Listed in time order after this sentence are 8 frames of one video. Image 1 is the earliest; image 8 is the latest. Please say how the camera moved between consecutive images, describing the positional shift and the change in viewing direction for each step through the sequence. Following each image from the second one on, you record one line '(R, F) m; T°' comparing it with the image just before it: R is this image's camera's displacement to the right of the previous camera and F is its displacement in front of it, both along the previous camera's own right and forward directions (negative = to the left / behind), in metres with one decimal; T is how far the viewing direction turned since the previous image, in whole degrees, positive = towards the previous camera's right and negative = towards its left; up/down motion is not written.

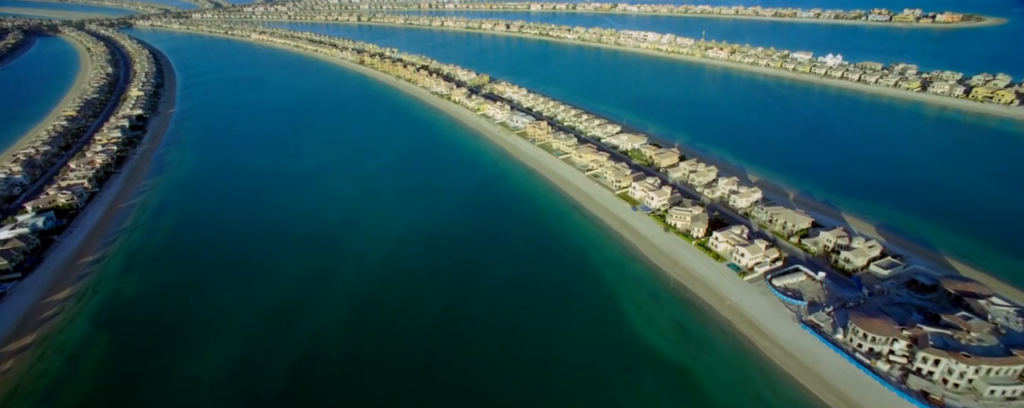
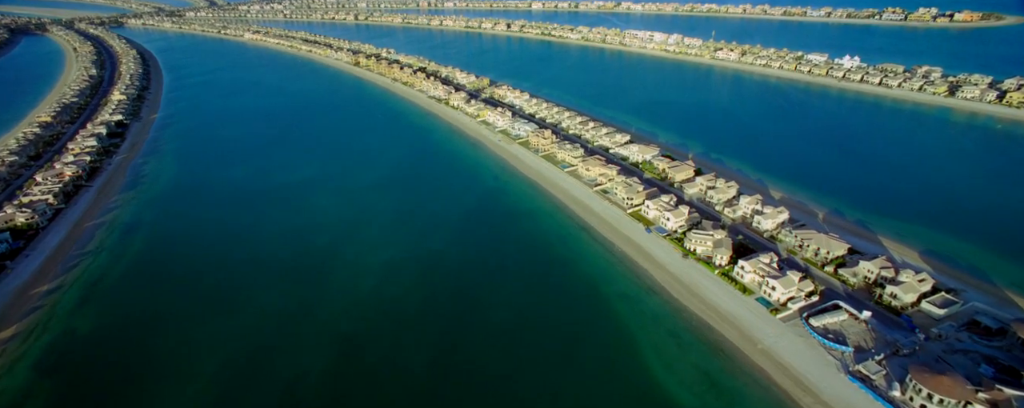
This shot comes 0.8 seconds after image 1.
(-0.1, +3.9) m; 0°
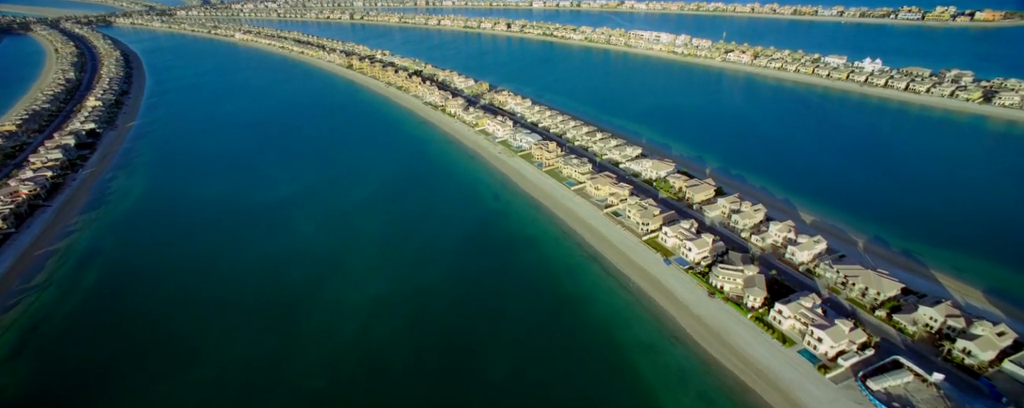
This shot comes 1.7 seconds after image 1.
(-0.1, +4.5) m; 0°
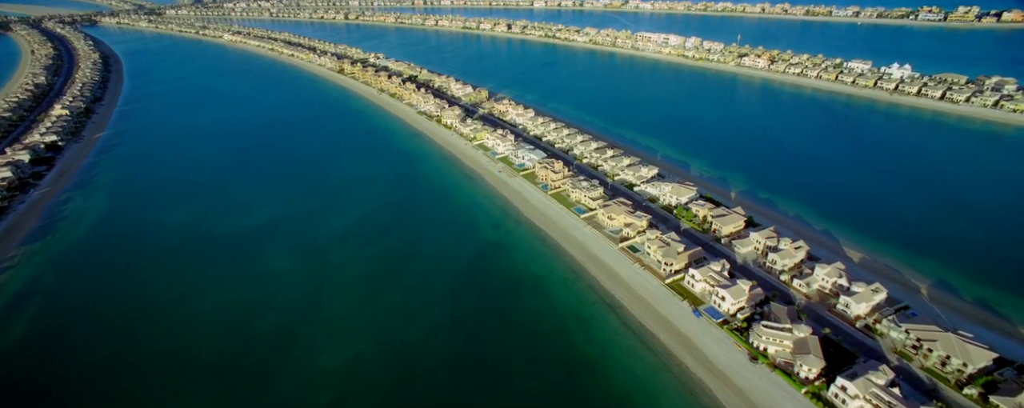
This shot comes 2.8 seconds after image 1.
(-0.1, +5.4) m; 0°
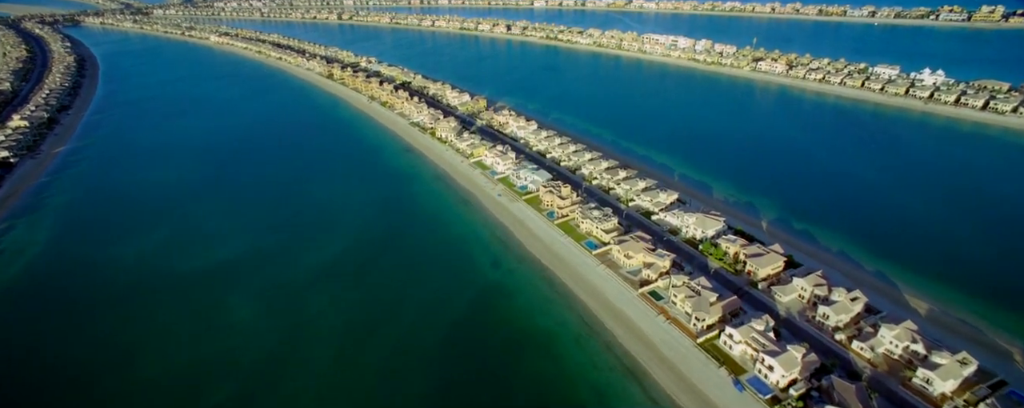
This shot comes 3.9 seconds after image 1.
(-0.1, +5.3) m; 0°
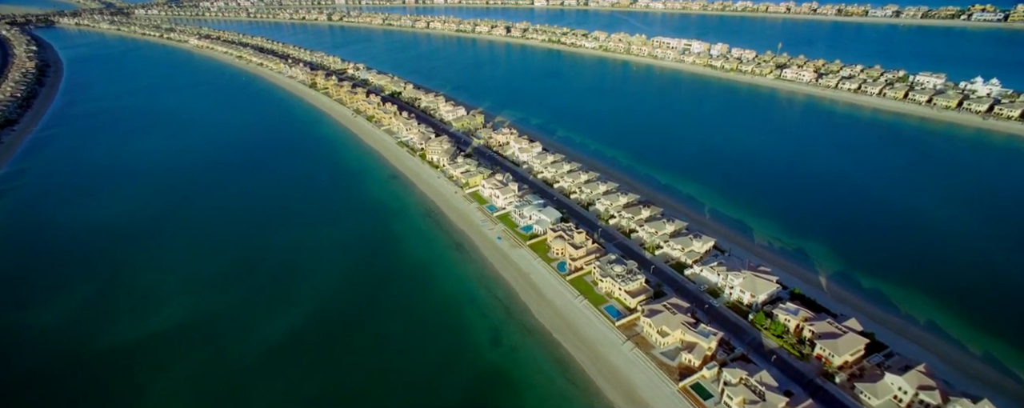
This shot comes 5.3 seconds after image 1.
(-0.2, +7.1) m; 0°
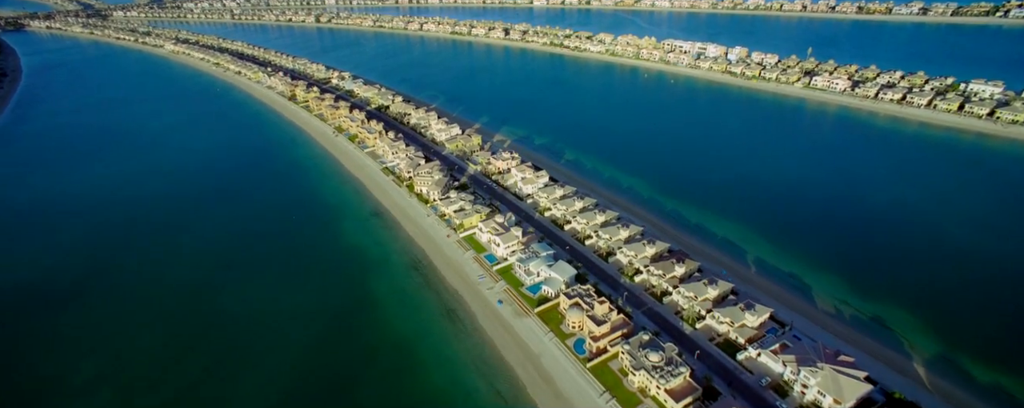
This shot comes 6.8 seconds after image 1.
(-0.3, +7.0) m; 0°
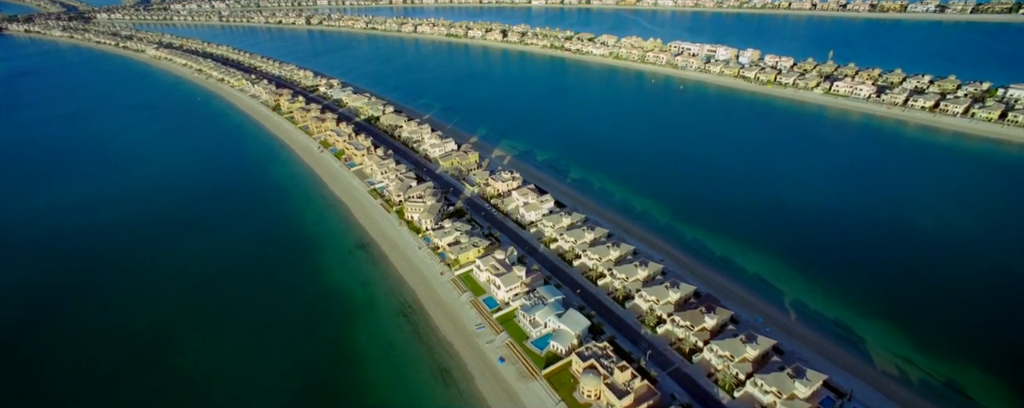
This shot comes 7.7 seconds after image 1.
(-0.2, +4.3) m; 0°
